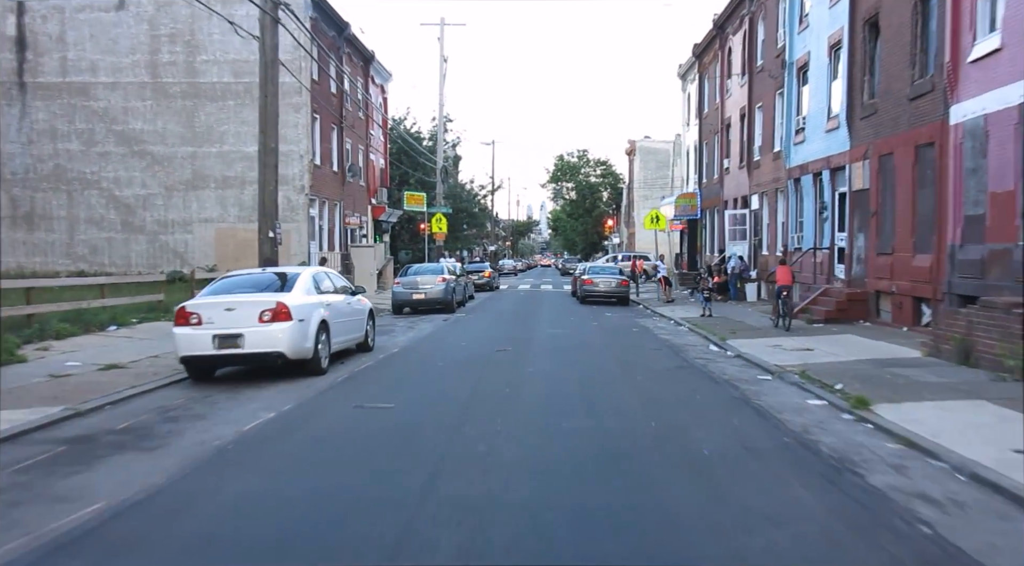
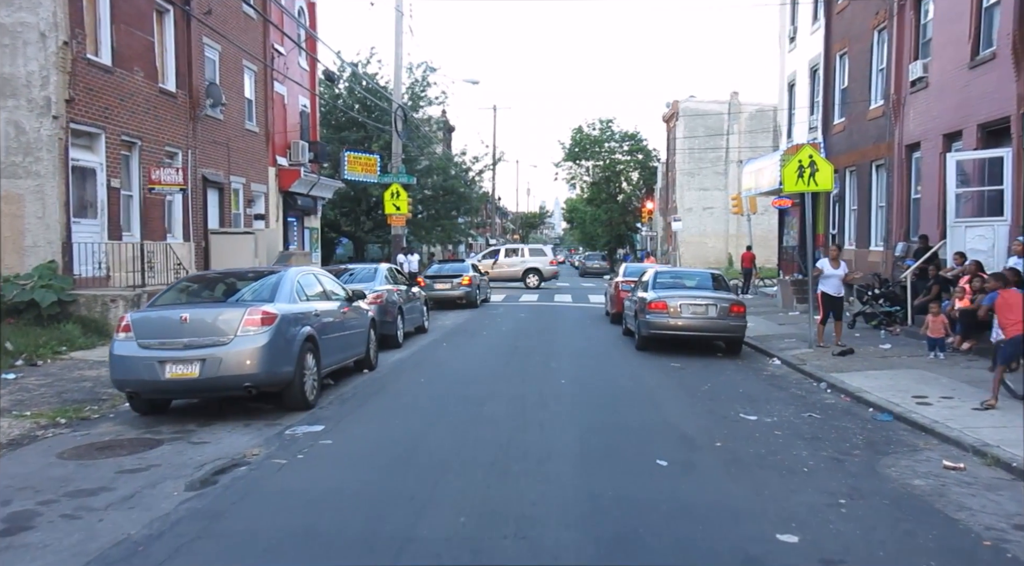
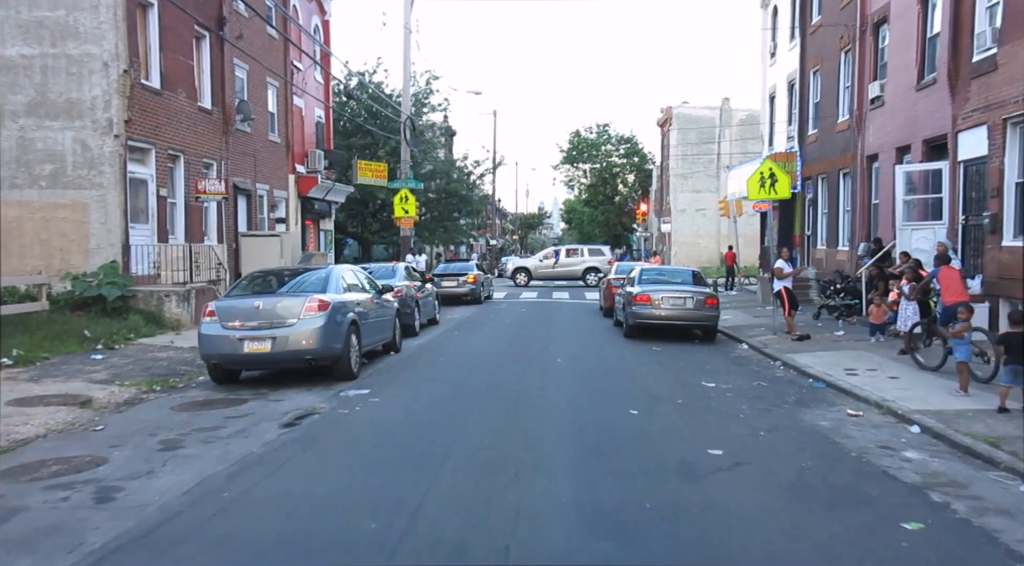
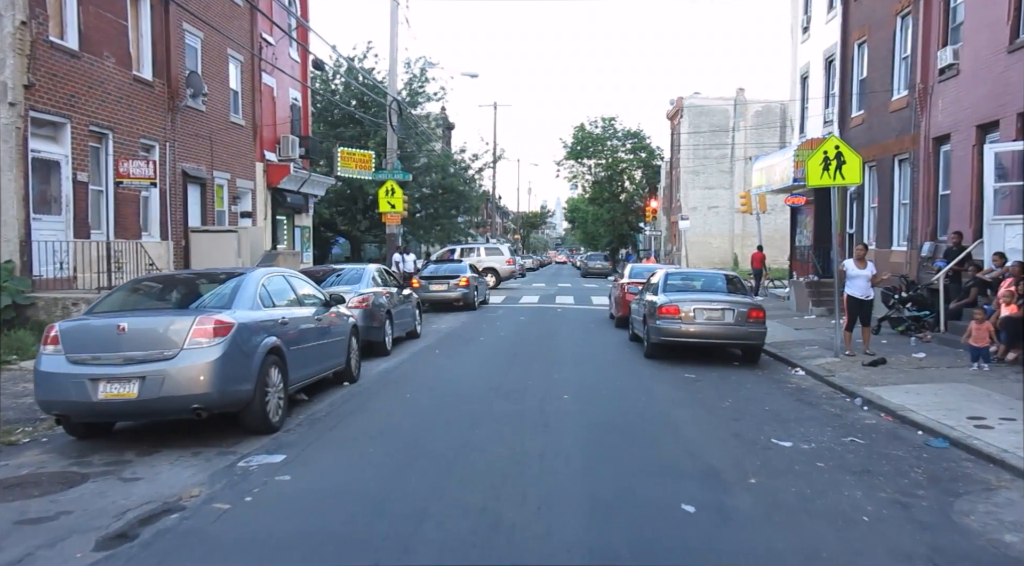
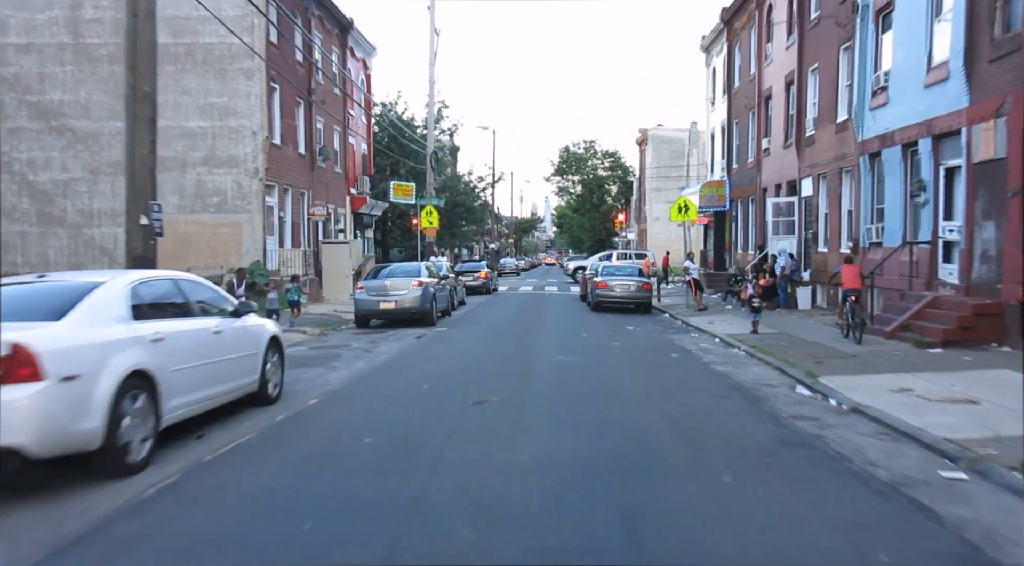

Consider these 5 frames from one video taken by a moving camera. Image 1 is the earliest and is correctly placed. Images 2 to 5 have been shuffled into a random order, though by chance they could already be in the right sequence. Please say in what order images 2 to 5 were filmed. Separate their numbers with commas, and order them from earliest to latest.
5, 3, 2, 4
